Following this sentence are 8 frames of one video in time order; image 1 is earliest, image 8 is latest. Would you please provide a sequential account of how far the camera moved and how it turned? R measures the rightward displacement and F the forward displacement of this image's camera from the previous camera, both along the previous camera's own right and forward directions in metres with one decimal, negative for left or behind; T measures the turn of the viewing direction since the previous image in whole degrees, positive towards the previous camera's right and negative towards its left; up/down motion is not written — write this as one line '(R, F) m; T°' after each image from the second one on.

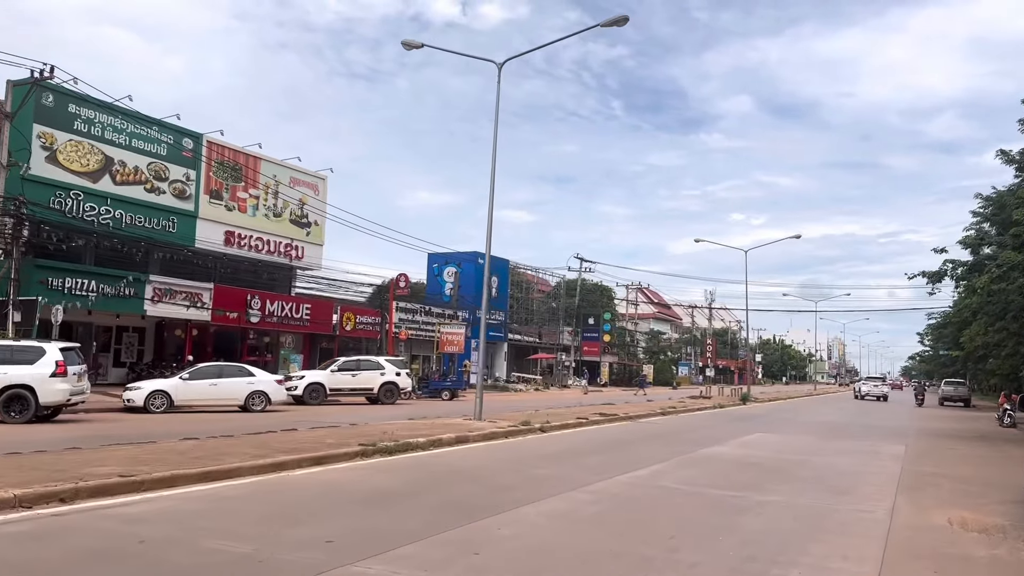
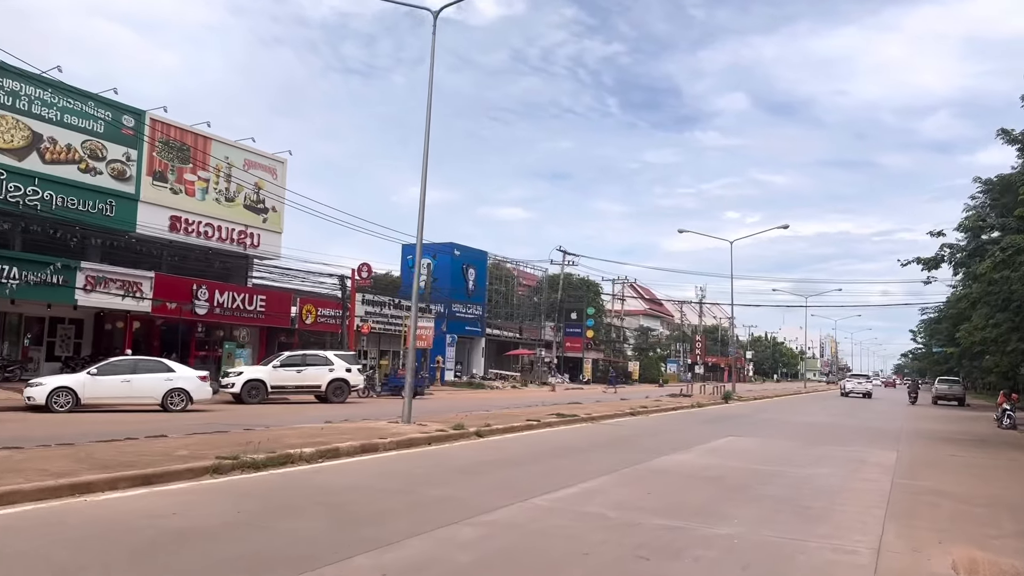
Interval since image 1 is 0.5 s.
(+1.3, +2.5) m; 0°
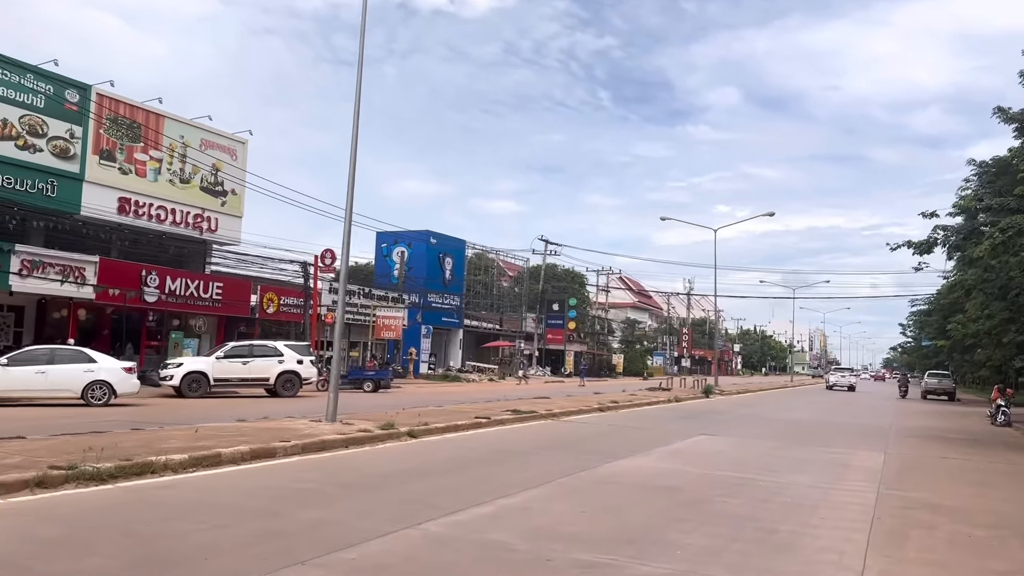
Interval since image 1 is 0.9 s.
(+1.0, +1.9) m; +1°
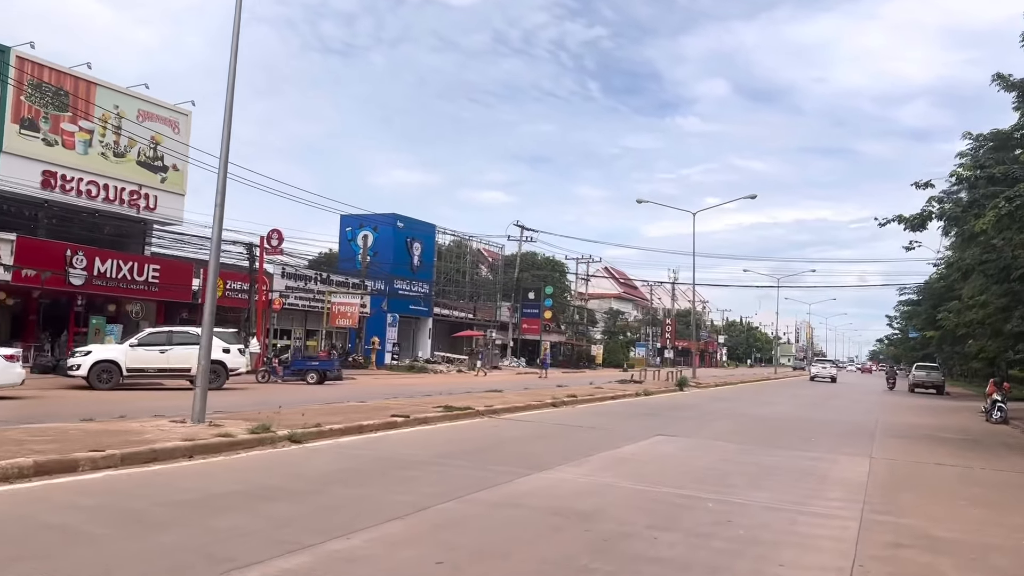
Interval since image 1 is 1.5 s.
(+1.3, +2.5) m; +1°
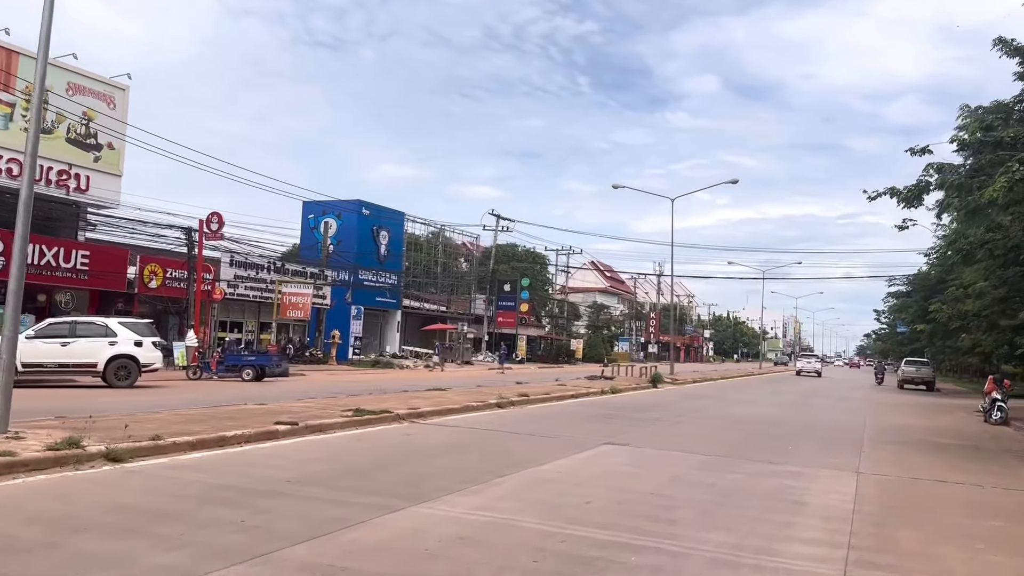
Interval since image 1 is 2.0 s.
(+1.2, +2.5) m; +1°
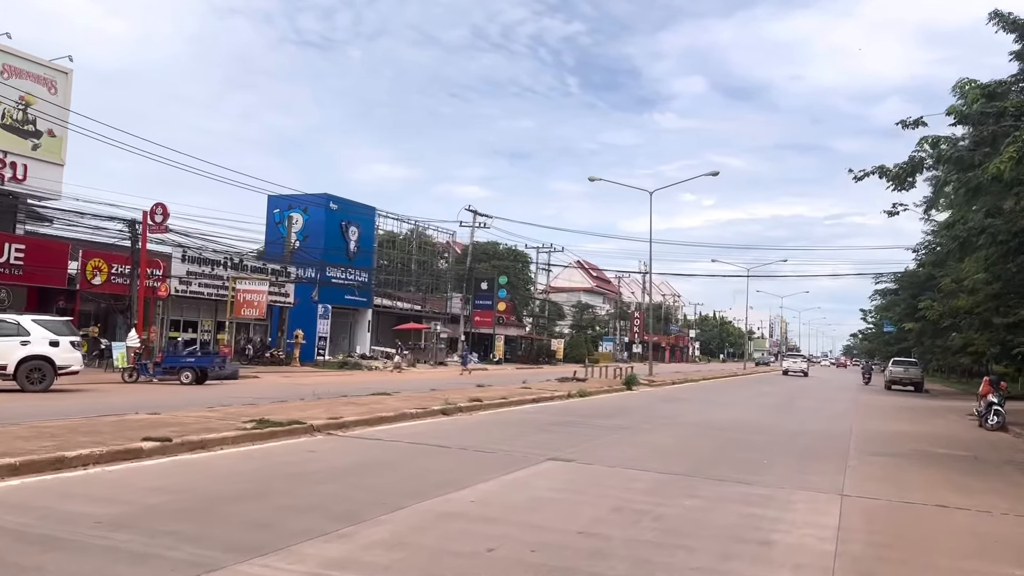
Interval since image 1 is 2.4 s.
(+0.9, +1.9) m; +1°
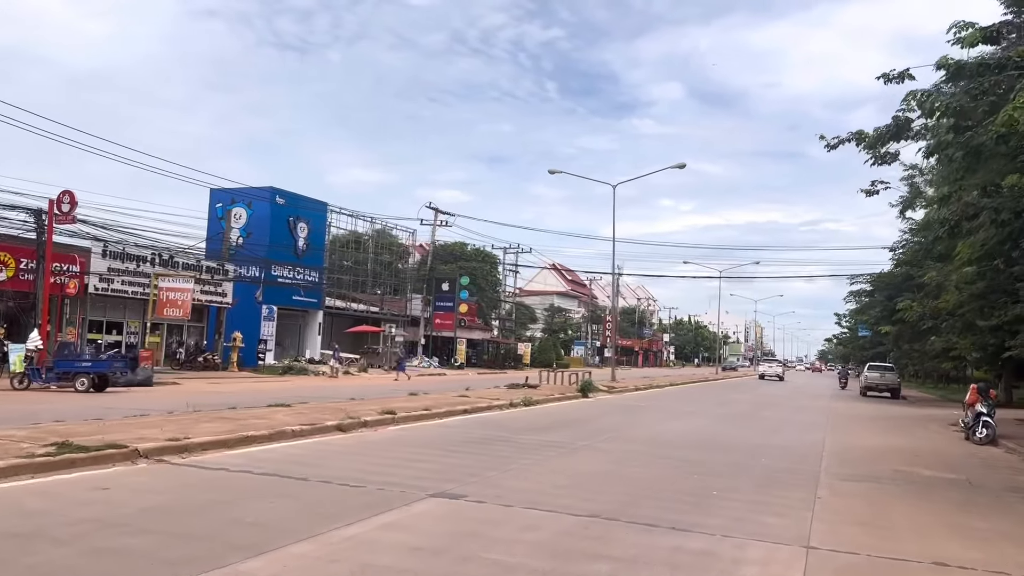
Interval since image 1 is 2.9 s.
(+1.2, +2.5) m; +2°
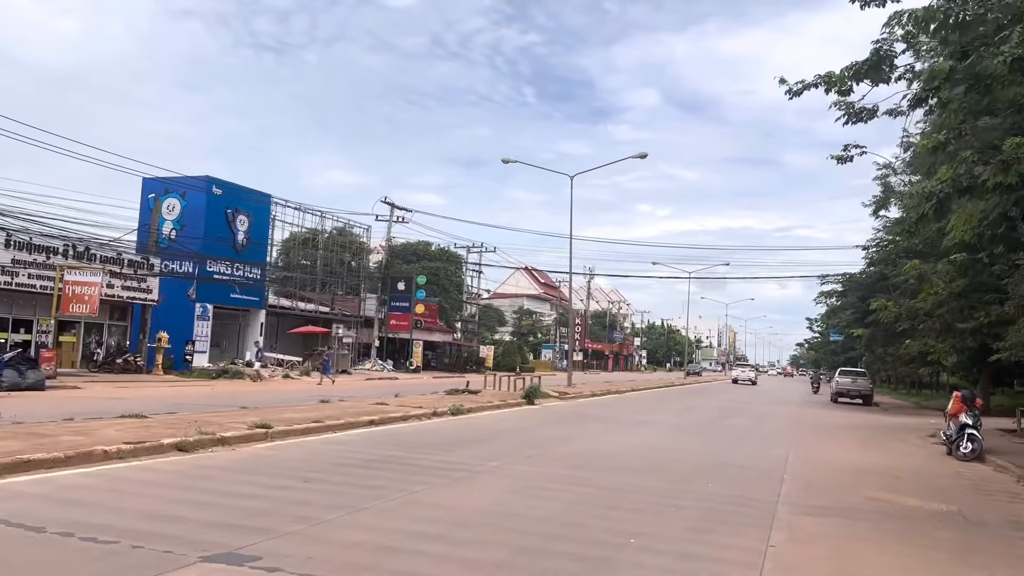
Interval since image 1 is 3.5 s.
(+1.2, +2.5) m; +2°
